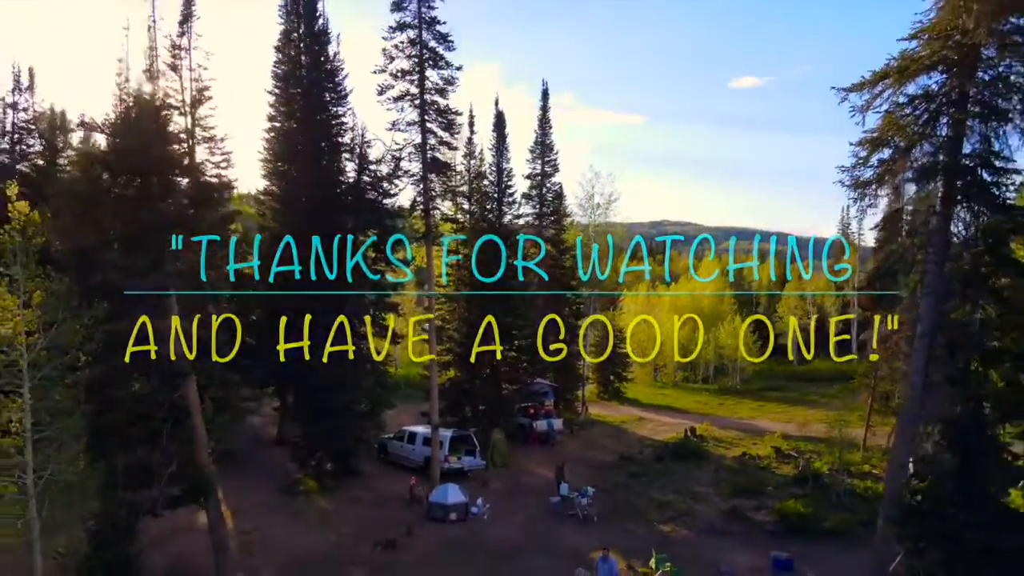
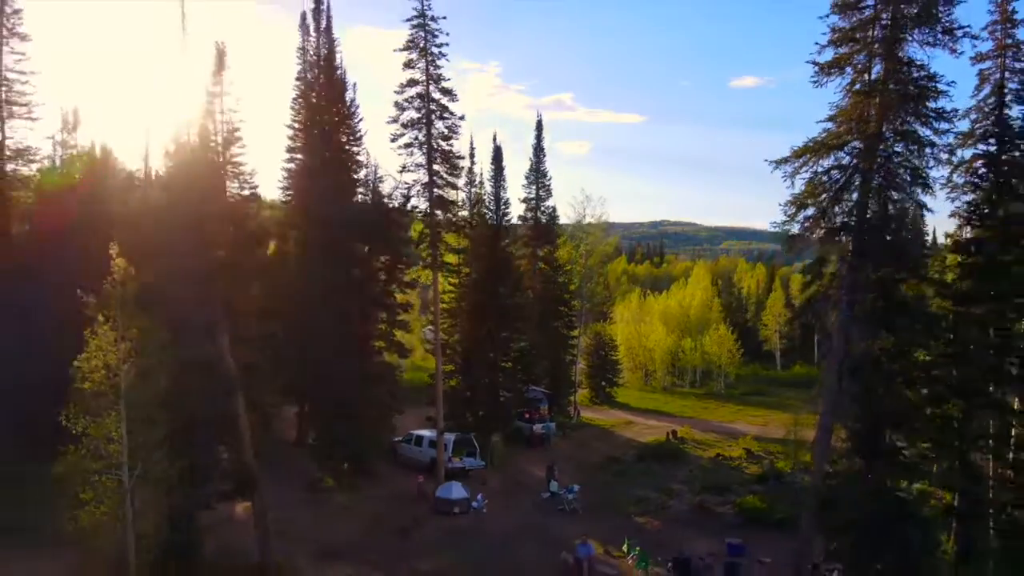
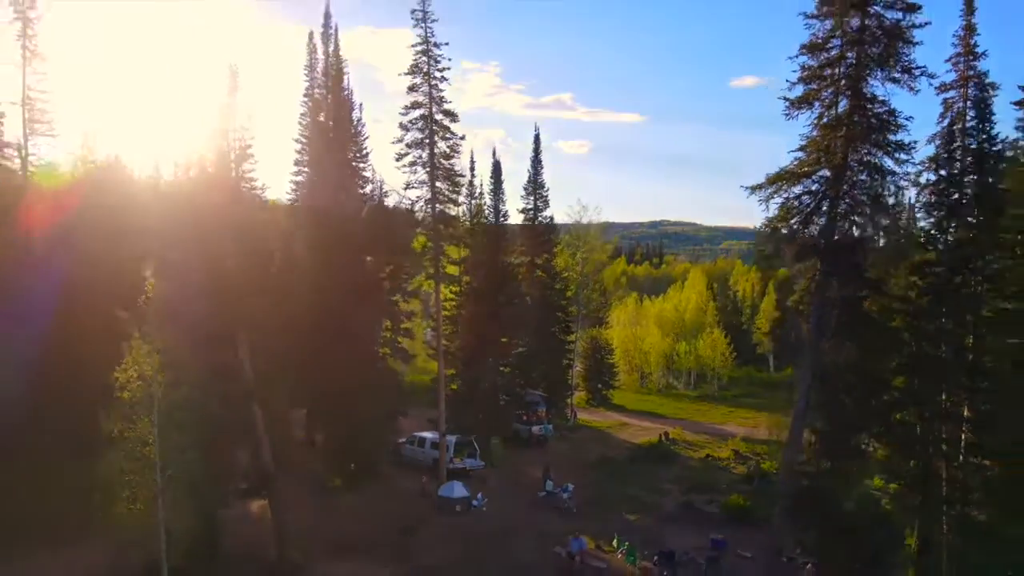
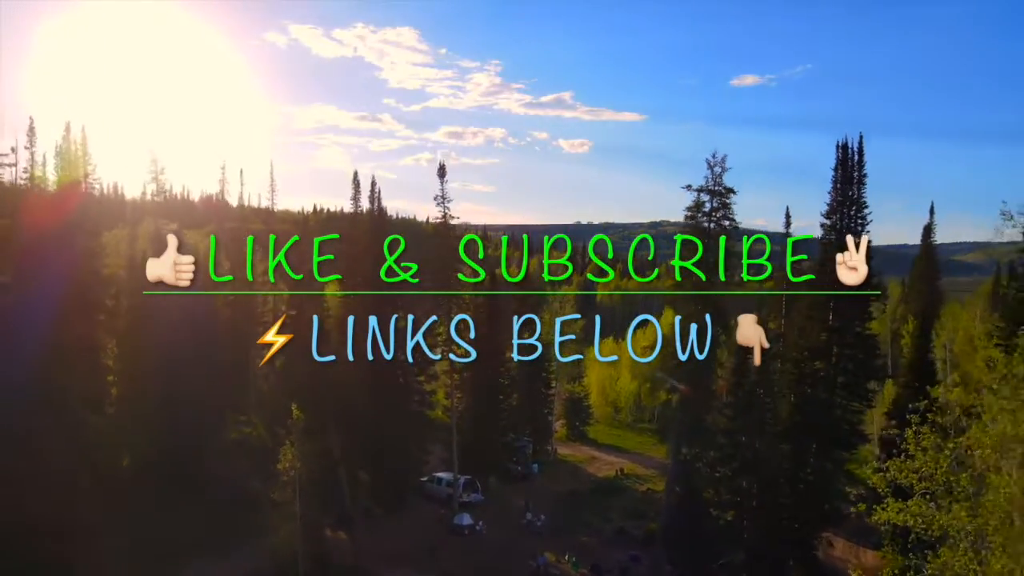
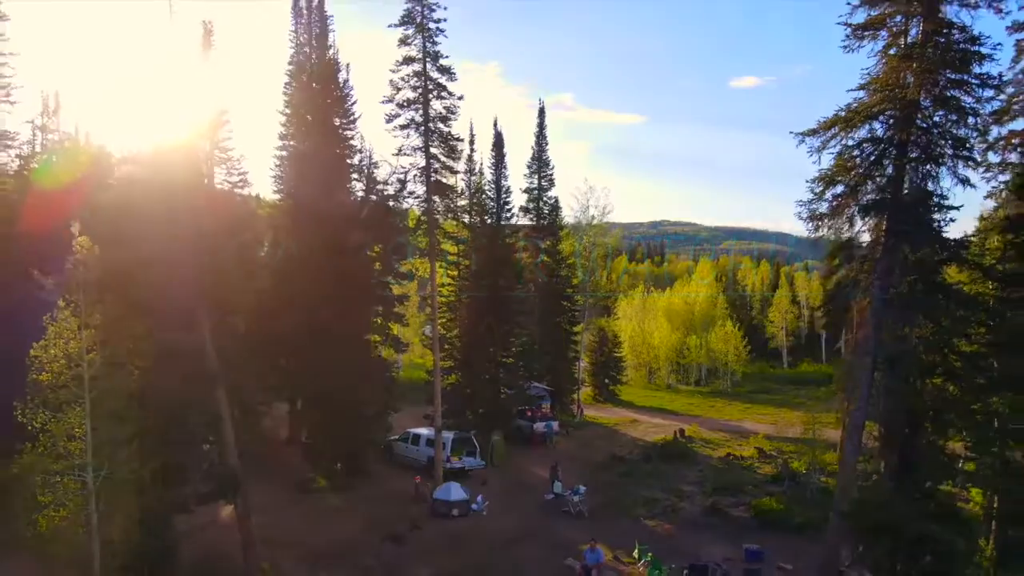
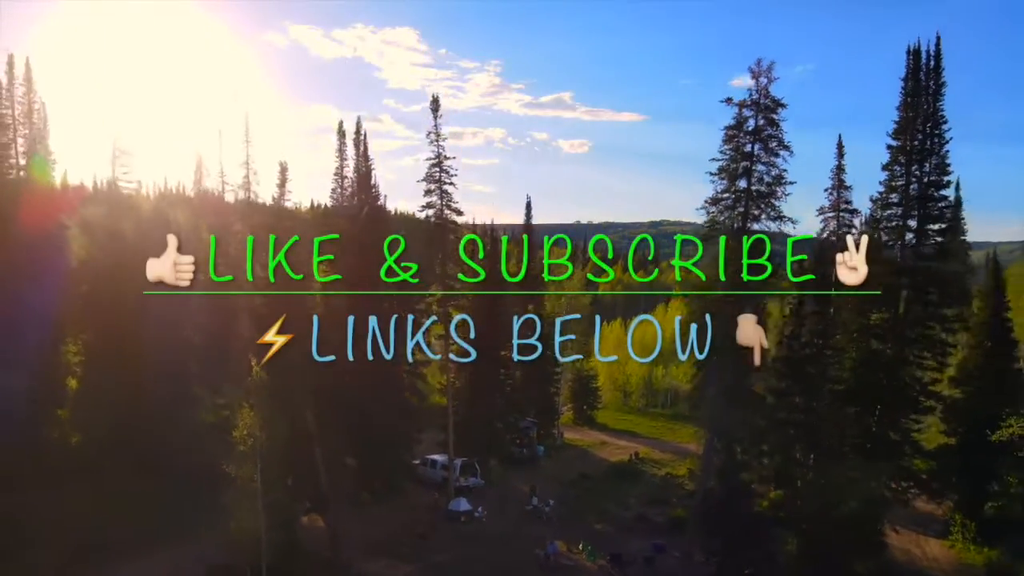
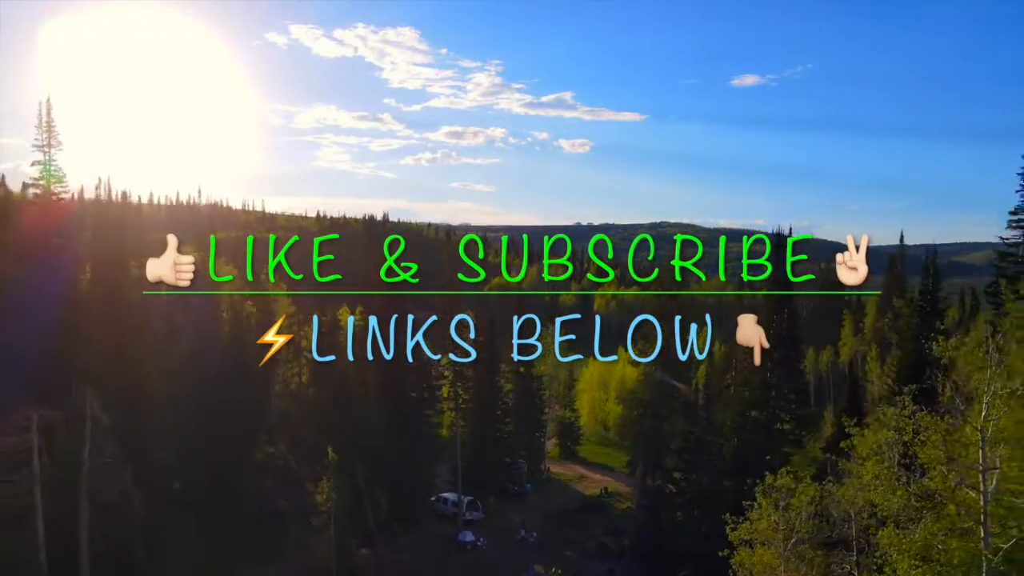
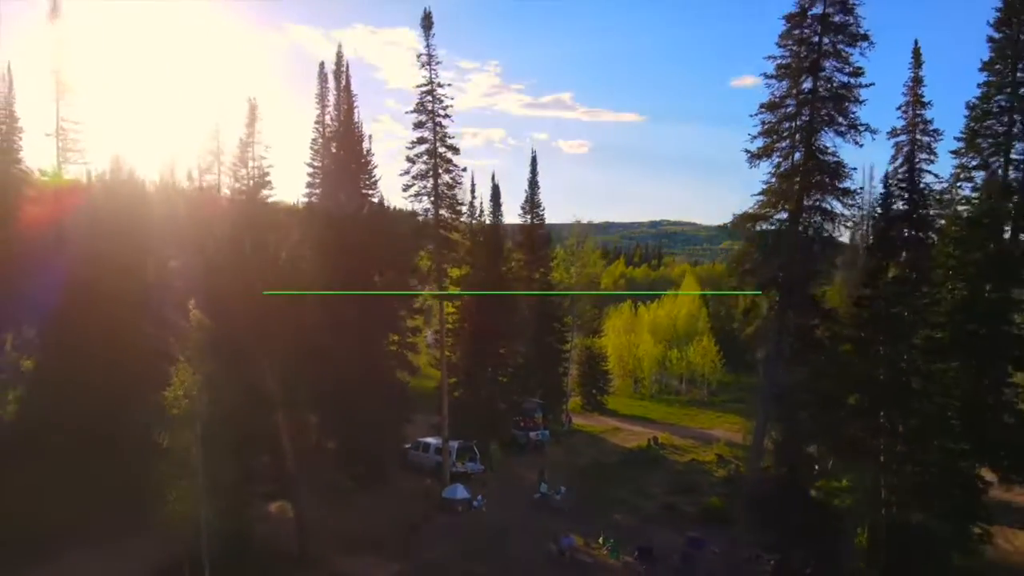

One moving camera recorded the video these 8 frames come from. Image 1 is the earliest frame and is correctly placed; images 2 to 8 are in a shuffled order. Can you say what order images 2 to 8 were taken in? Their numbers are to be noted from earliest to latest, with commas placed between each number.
5, 2, 3, 8, 6, 4, 7
